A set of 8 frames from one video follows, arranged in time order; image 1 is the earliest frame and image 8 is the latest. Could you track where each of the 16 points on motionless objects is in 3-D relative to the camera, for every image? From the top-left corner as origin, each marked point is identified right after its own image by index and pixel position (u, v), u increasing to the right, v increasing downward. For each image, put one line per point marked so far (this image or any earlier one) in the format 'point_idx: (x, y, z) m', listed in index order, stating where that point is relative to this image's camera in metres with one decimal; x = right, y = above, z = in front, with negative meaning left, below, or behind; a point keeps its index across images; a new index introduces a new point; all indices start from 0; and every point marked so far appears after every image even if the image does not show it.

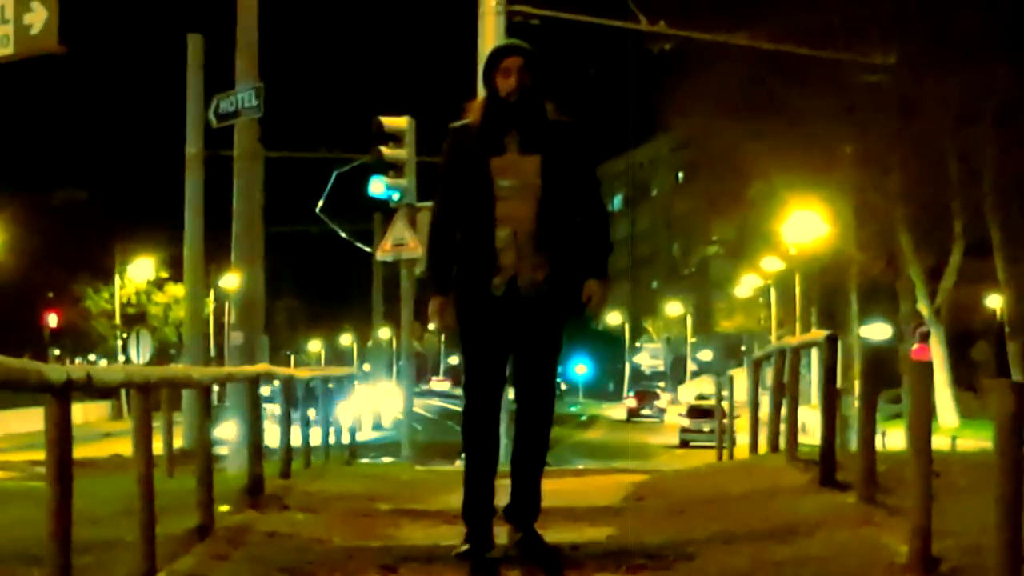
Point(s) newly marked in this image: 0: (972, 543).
0: (+2.5, -1.4, +6.9) m
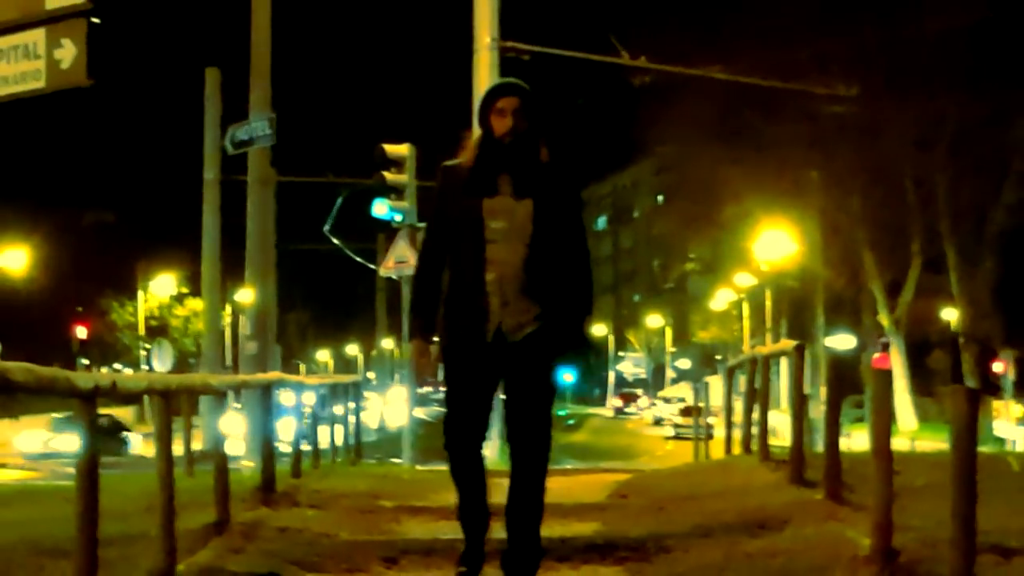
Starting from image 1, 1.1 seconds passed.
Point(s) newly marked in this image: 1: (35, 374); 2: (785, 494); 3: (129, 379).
0: (+2.5, -1.5, +7.5) m
1: (-2.2, -0.4, +5.6) m
2: (+1.8, -1.4, +8.5) m
3: (-2.2, -0.5, +6.9) m
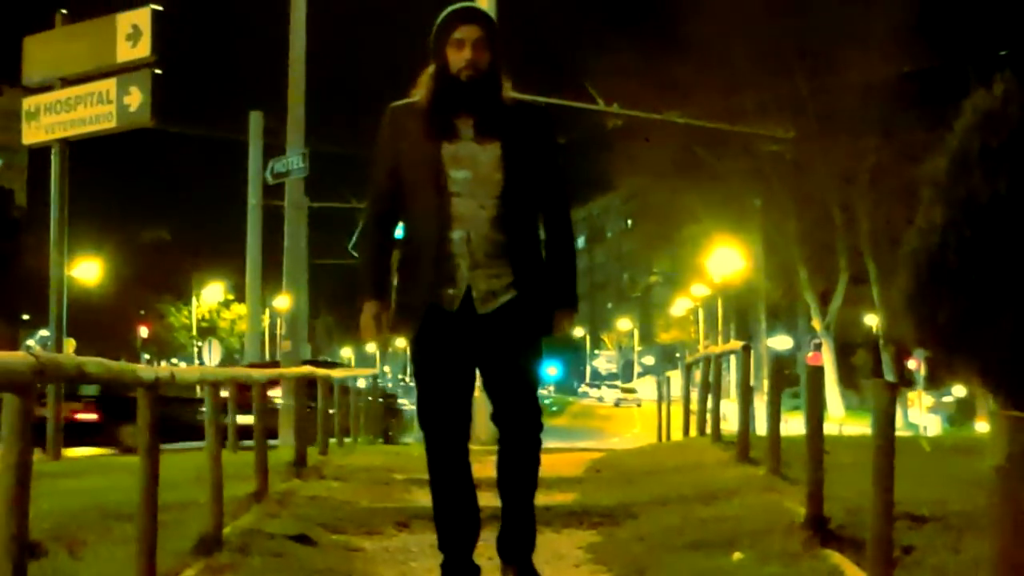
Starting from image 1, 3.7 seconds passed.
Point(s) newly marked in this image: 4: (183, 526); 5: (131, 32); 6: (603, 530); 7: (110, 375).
0: (+2.4, -1.5, +9.0) m
1: (-2.3, -0.5, +7.1) m
2: (+1.8, -1.5, +10.0) m
3: (-2.2, -0.6, +8.5) m
4: (-2.4, -1.7, +9.1) m
5: (-3.0, +2.0, +10.0) m
6: (+0.7, -1.8, +9.0) m
7: (-2.3, -0.5, +7.0) m
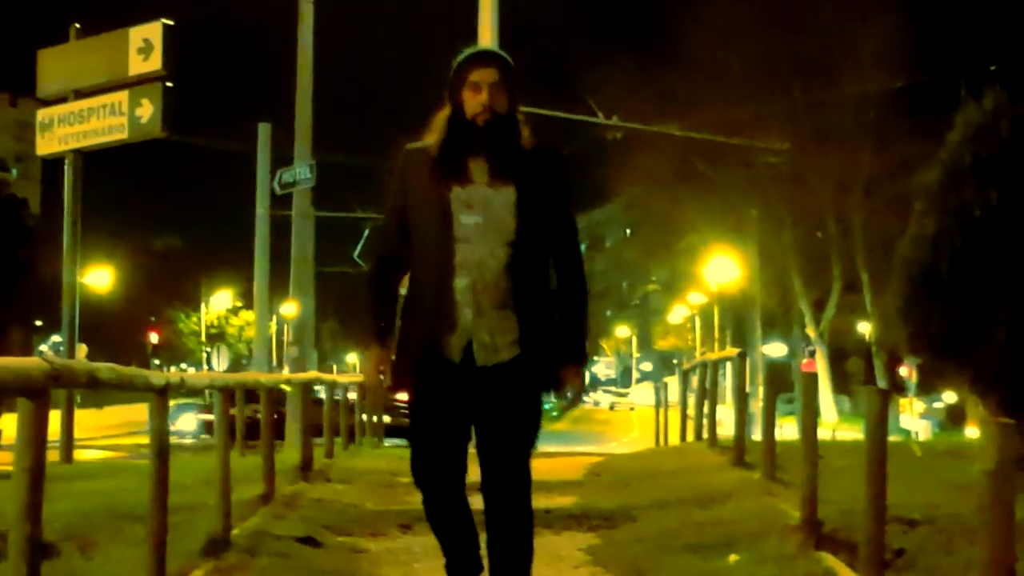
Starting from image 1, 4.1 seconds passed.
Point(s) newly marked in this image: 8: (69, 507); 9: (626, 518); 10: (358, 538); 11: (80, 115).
0: (+2.4, -1.6, +9.2) m
1: (-2.3, -0.5, +7.4) m
2: (+1.8, -1.5, +10.2) m
3: (-2.2, -0.6, +8.7) m
4: (-2.4, -1.8, +9.3) m
5: (-3.0, +2.0, +10.3) m
6: (+0.7, -1.8, +9.3) m
7: (-2.3, -0.5, +7.2) m
8: (-3.6, -1.8, +10.2) m
9: (+0.9, -1.7, +9.5) m
10: (-1.2, -1.9, +9.4) m
11: (-3.7, +1.5, +10.6) m
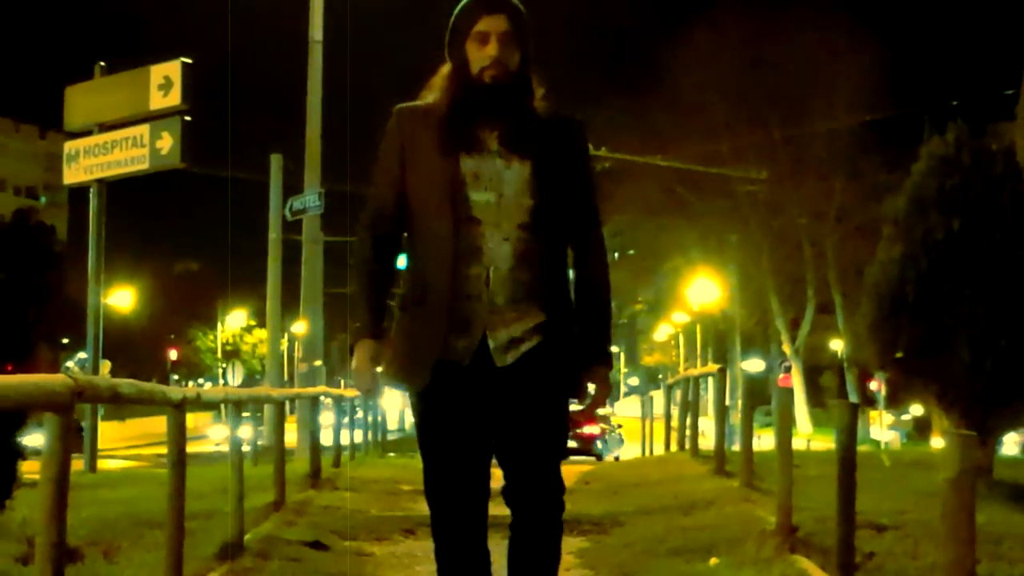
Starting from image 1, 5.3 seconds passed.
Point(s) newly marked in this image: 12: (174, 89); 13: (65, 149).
0: (+2.4, -1.8, +9.8) m
1: (-2.3, -0.7, +8.0) m
2: (+1.7, -1.7, +10.9) m
3: (-2.3, -0.8, +9.4) m
4: (-2.4, -2.0, +10.0) m
5: (-3.1, +1.8, +11.0) m
6: (+0.6, -2.0, +9.9) m
7: (-2.3, -0.7, +7.9) m
8: (-3.6, -2.0, +10.9) m
9: (+0.8, -1.9, +10.2) m
10: (-1.2, -2.0, +10.0) m
11: (-3.7, +1.3, +11.3) m
12: (-2.9, +1.7, +10.9) m
13: (-4.2, +1.3, +11.8) m
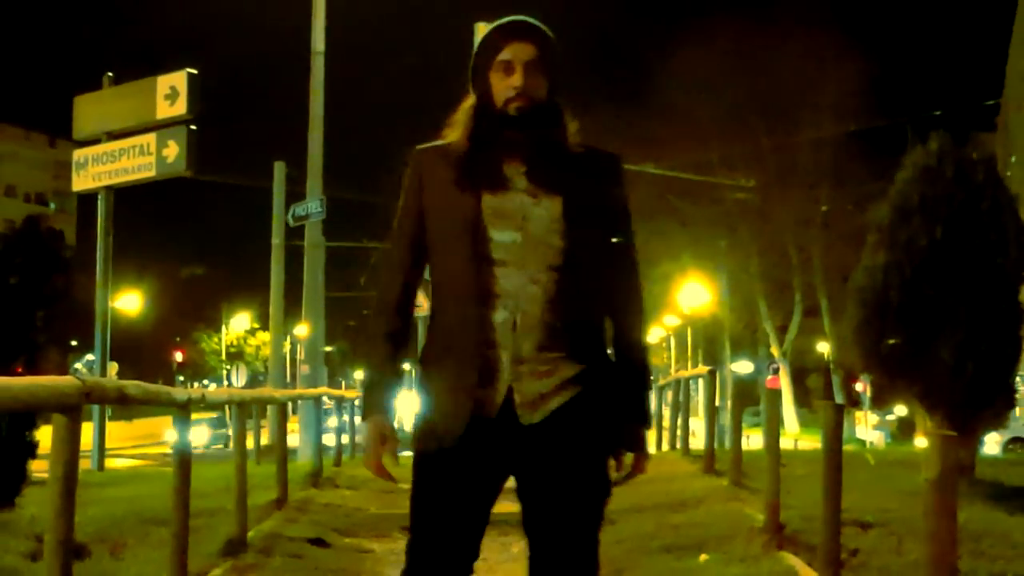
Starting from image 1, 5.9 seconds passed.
0: (+2.4, -1.8, +10.1) m
1: (-2.4, -0.7, +8.3) m
2: (+1.7, -1.7, +11.1) m
3: (-2.3, -0.8, +9.7) m
4: (-2.5, -2.0, +10.3) m
5: (-3.1, +1.8, +11.3) m
6: (+0.6, -2.0, +10.2) m
7: (-2.3, -0.7, +8.2) m
8: (-3.7, -2.0, +11.2) m
9: (+0.8, -1.9, +10.5) m
10: (-1.2, -2.1, +10.3) m
11: (-3.7, +1.2, +11.6) m
12: (-3.0, +1.7, +11.2) m
13: (-4.2, +1.3, +12.1) m
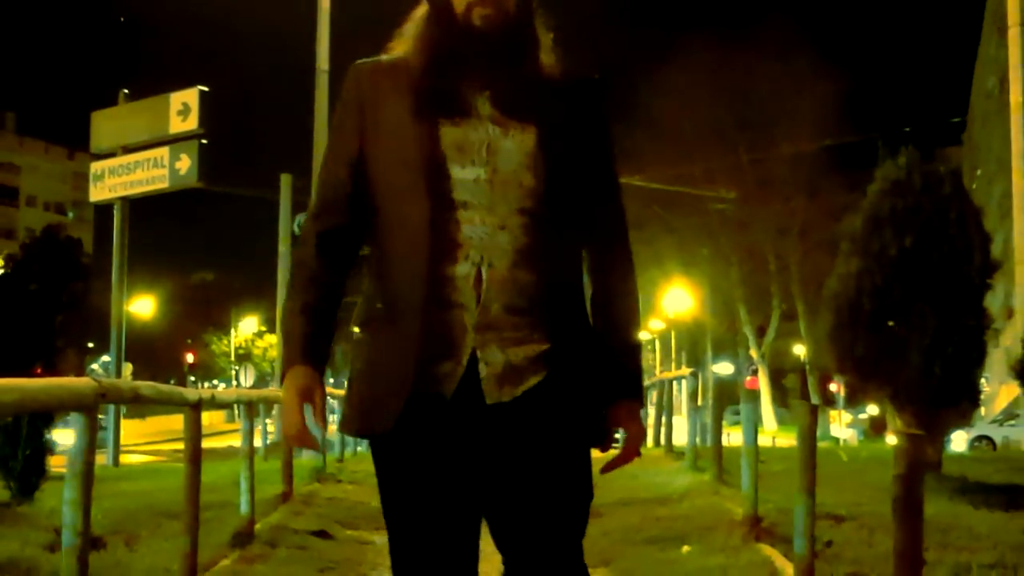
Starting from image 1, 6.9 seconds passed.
0: (+2.3, -1.9, +10.7) m
1: (-2.4, -0.7, +8.9) m
2: (+1.6, -1.8, +11.7) m
3: (-2.4, -0.9, +10.3) m
4: (-2.5, -2.0, +10.9) m
5: (-3.1, +1.7, +11.9) m
6: (+0.5, -2.1, +10.8) m
7: (-2.4, -0.8, +8.8) m
8: (-3.7, -2.0, +11.8) m
9: (+0.7, -2.0, +11.1) m
10: (-1.3, -2.1, +10.9) m
11: (-3.8, +1.2, +12.3) m
12: (-3.0, +1.6, +11.8) m
13: (-4.3, +1.2, +12.7) m
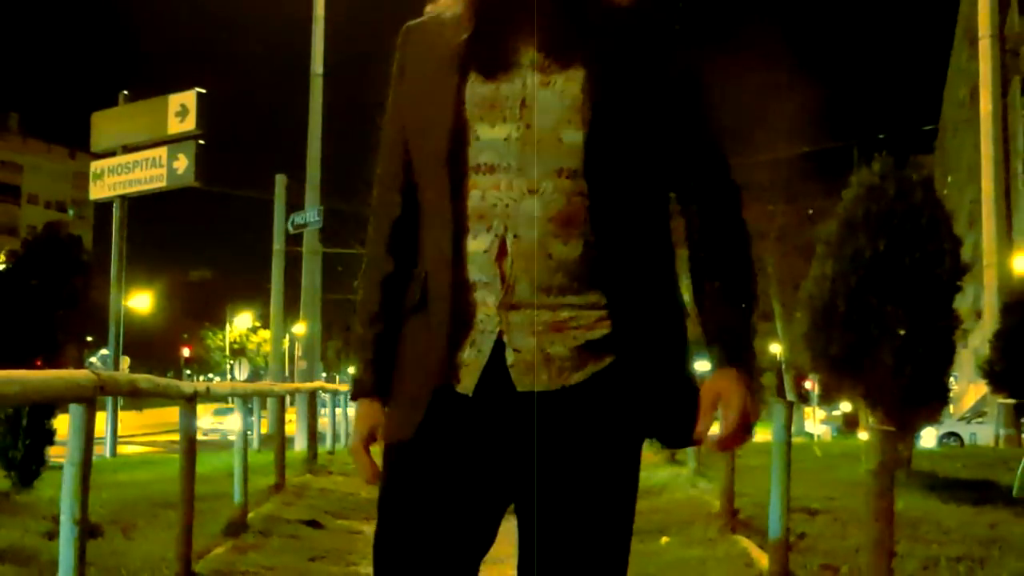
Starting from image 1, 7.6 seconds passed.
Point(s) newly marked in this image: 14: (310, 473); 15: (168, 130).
0: (+2.2, -1.9, +11.1) m
1: (-2.5, -0.7, +9.3) m
2: (+1.5, -1.8, +12.1) m
3: (-2.5, -0.8, +10.6) m
4: (-2.6, -2.0, +11.2) m
5: (-3.3, +1.7, +12.2) m
6: (+0.4, -2.0, +11.2) m
7: (-2.5, -0.7, +9.1) m
8: (-3.9, -2.0, +12.1) m
9: (+0.6, -2.0, +11.4) m
10: (-1.4, -2.1, +11.3) m
11: (-3.9, +1.2, +12.6) m
12: (-3.1, +1.7, +12.1) m
13: (-4.4, +1.3, +13.0) m
14: (-2.1, -2.0, +13.1) m
15: (-3.4, +1.6, +12.3) m
